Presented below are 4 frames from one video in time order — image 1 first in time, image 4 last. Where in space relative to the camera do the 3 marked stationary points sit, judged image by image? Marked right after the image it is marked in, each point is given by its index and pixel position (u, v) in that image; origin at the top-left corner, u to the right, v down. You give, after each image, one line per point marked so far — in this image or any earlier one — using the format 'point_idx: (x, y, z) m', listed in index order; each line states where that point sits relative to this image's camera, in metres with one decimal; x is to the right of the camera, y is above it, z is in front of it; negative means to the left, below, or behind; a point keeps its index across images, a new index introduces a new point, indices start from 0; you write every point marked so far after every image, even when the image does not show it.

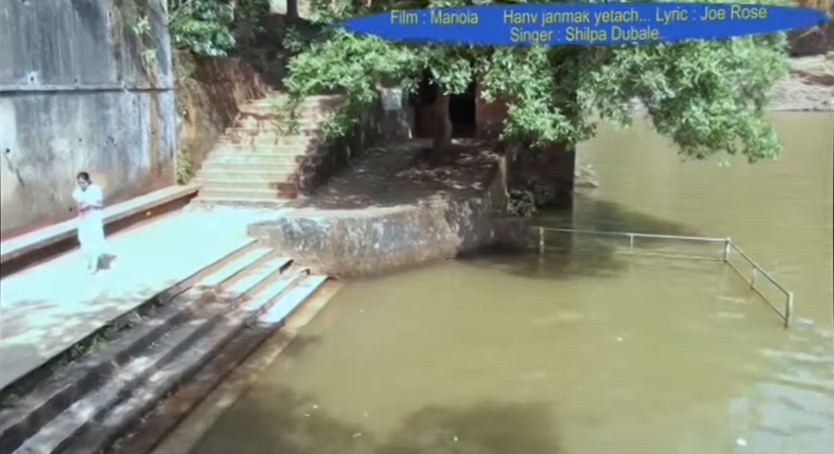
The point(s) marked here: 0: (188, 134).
0: (-3.5, +1.4, +9.8) m
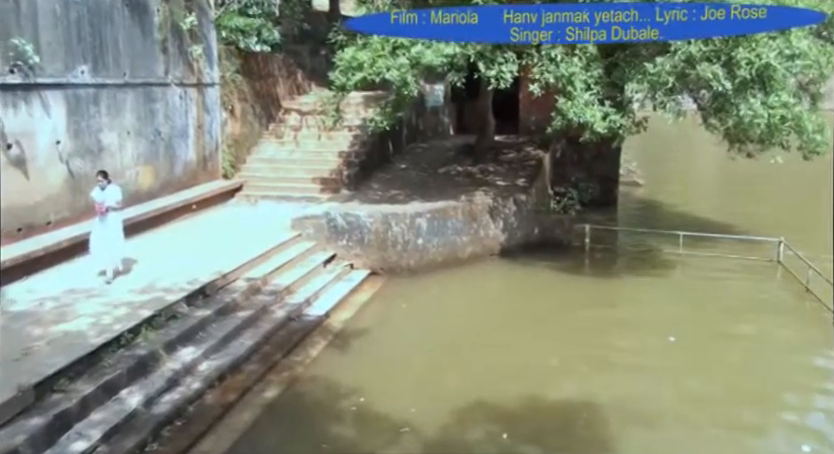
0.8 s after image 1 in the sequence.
0: (-2.9, +1.5, +9.8) m
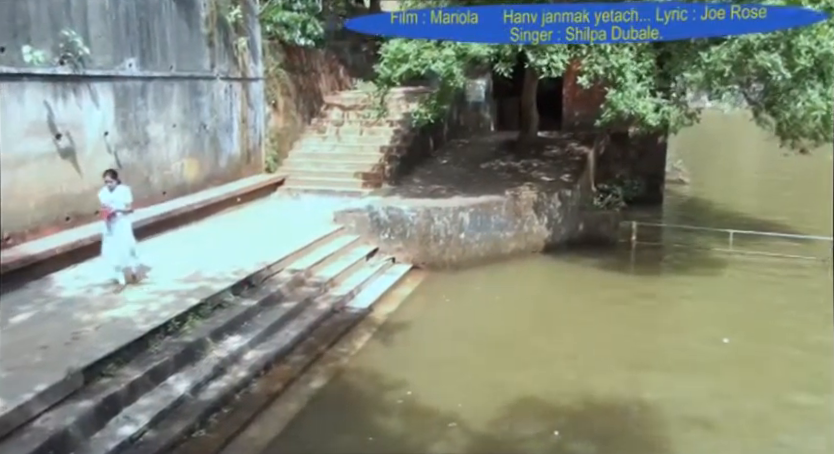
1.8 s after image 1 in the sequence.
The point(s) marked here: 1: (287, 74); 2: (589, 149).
0: (-2.2, +1.6, +9.8) m
1: (-2.1, +2.3, +9.9) m
2: (+2.6, +1.1, +10.1) m
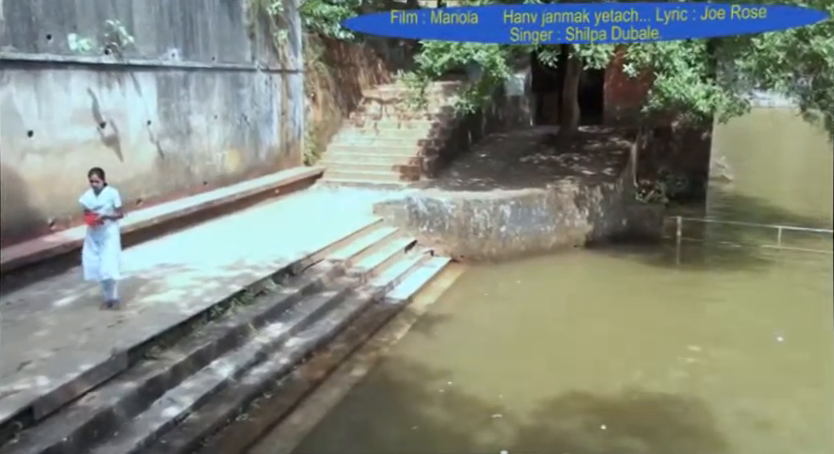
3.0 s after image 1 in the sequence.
0: (-1.7, +1.6, +9.9) m
1: (-1.5, +2.4, +9.9) m
2: (+3.2, +1.2, +9.9) m
